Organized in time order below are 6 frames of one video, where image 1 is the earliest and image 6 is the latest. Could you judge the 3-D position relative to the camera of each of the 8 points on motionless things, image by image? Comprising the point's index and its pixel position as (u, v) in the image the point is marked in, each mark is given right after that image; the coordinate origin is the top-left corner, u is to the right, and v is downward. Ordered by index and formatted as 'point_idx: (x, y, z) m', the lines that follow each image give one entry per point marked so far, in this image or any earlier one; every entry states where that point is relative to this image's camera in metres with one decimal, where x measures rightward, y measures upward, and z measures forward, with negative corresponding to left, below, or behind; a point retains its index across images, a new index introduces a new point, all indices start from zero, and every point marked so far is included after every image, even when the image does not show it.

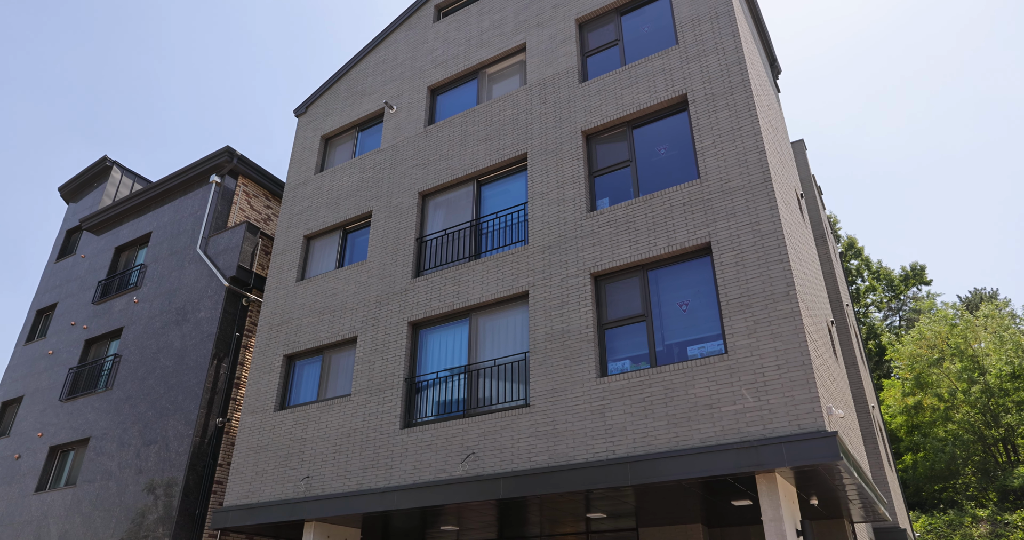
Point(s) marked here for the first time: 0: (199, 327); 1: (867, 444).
0: (-7.1, -1.3, +15.7) m
1: (+8.1, -4.0, +15.9) m
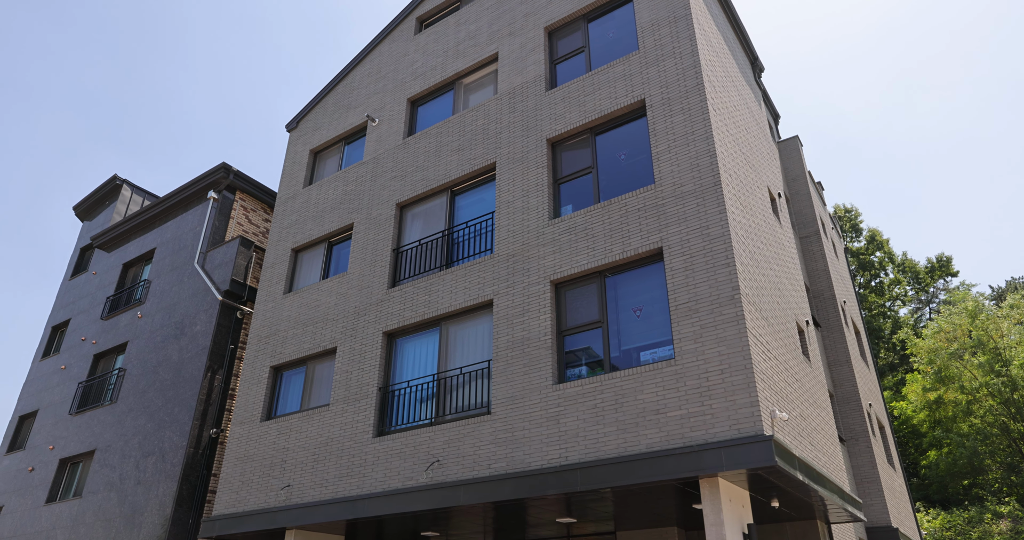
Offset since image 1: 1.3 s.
0: (-7.4, -1.6, +16.2) m
1: (+7.8, -3.9, +15.6) m
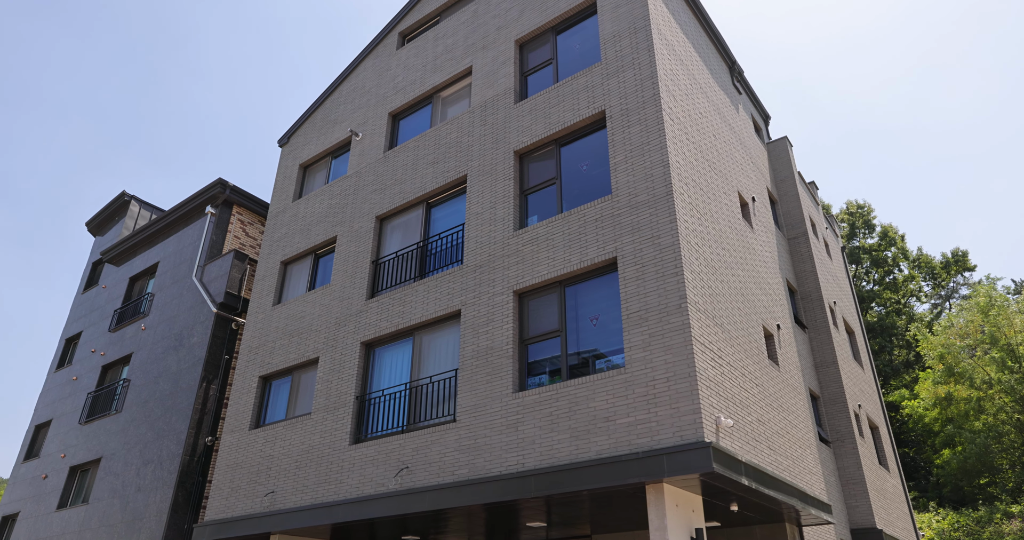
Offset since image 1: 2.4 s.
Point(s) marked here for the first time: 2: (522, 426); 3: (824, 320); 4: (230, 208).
0: (-7.8, -2.0, +16.8) m
1: (+7.5, -3.9, +15.6) m
2: (+0.2, -2.3, +10.1) m
3: (+7.6, -1.2, +17.0) m
4: (-7.8, +1.7, +19.3) m
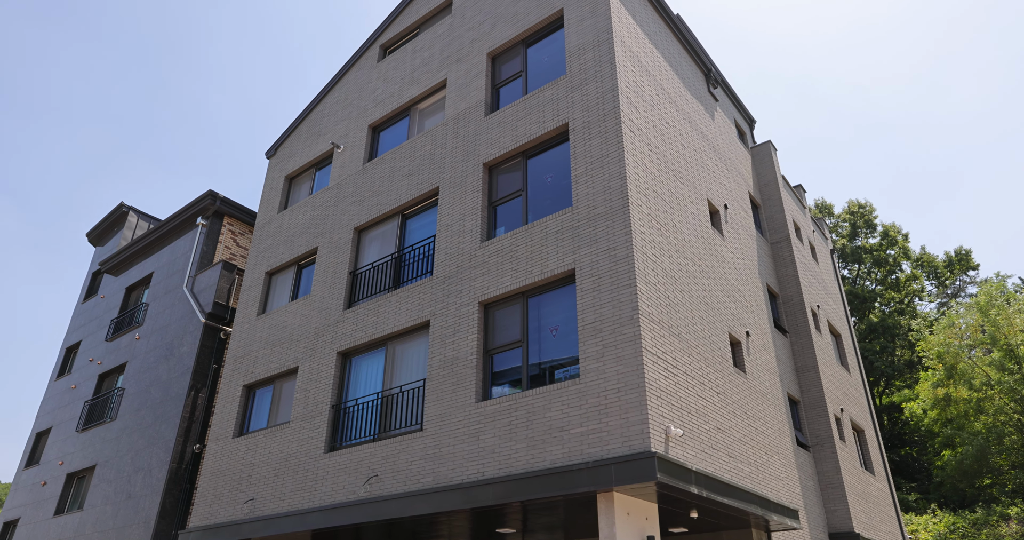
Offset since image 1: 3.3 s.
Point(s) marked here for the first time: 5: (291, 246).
0: (-8.2, -2.2, +17.2) m
1: (+7.1, -4.0, +15.7) m
2: (-0.4, -2.5, +10.4) m
3: (+7.2, -1.3, +17.0) m
4: (-8.3, +1.4, +19.7) m
5: (-5.1, +0.5, +16.1) m
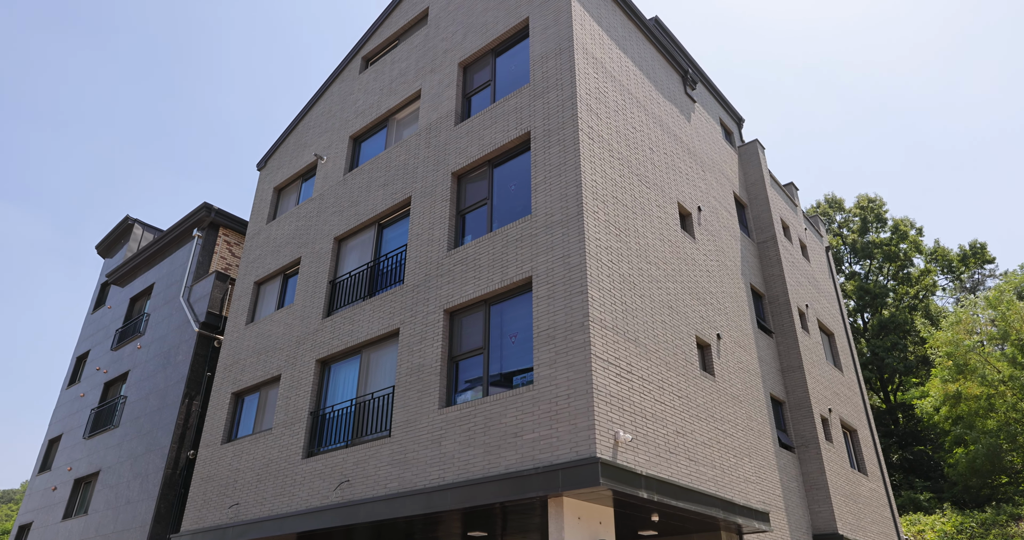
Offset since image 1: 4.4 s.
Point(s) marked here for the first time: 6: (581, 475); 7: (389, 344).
0: (-8.5, -2.5, +17.7) m
1: (+6.7, -4.0, +15.6) m
2: (-1.0, -2.6, +10.6) m
3: (+6.8, -1.3, +17.0) m
4: (-8.6, +1.2, +20.2) m
5: (-5.5, +0.3, +16.4) m
6: (+0.9, -2.6, +8.7) m
7: (-2.2, -1.3, +12.7) m
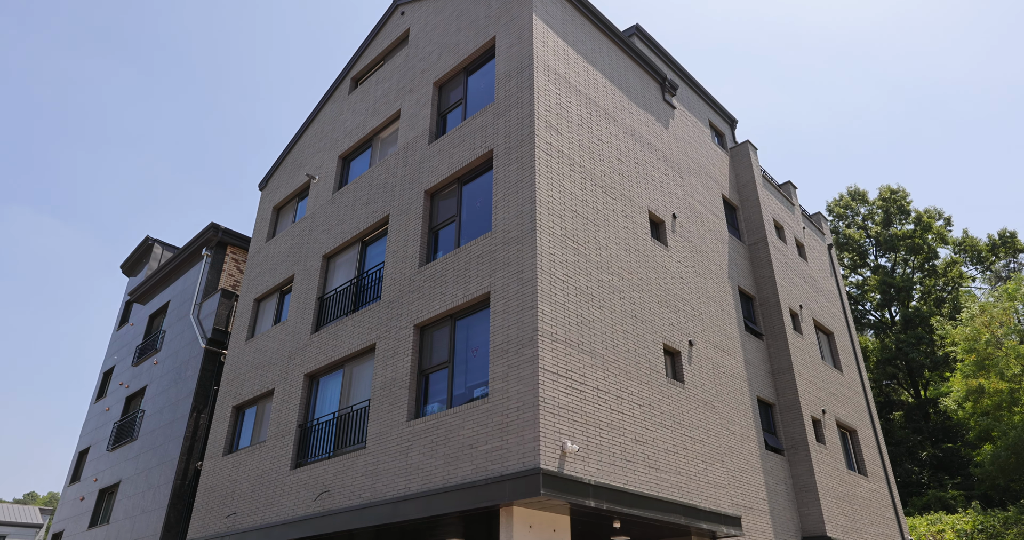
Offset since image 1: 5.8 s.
0: (-8.7, -3.0, +18.5) m
1: (+6.4, -4.1, +15.5) m
2: (-1.6, -2.9, +11.0) m
3: (+6.6, -1.4, +16.9) m
4: (-8.7, +0.7, +21.0) m
5: (-5.9, -0.1, +17.1) m
6: (+0.2, -2.8, +9.0) m
7: (-2.7, -1.7, +13.1) m
